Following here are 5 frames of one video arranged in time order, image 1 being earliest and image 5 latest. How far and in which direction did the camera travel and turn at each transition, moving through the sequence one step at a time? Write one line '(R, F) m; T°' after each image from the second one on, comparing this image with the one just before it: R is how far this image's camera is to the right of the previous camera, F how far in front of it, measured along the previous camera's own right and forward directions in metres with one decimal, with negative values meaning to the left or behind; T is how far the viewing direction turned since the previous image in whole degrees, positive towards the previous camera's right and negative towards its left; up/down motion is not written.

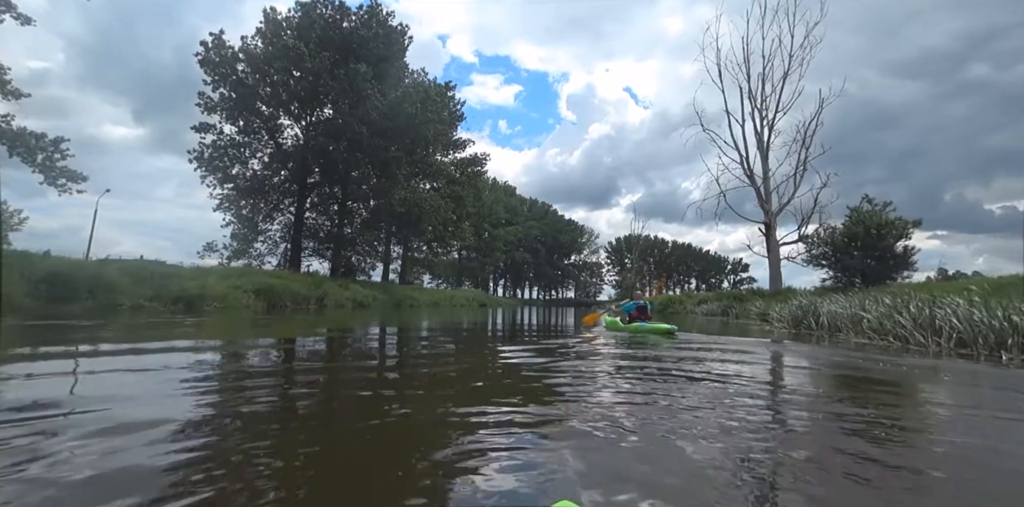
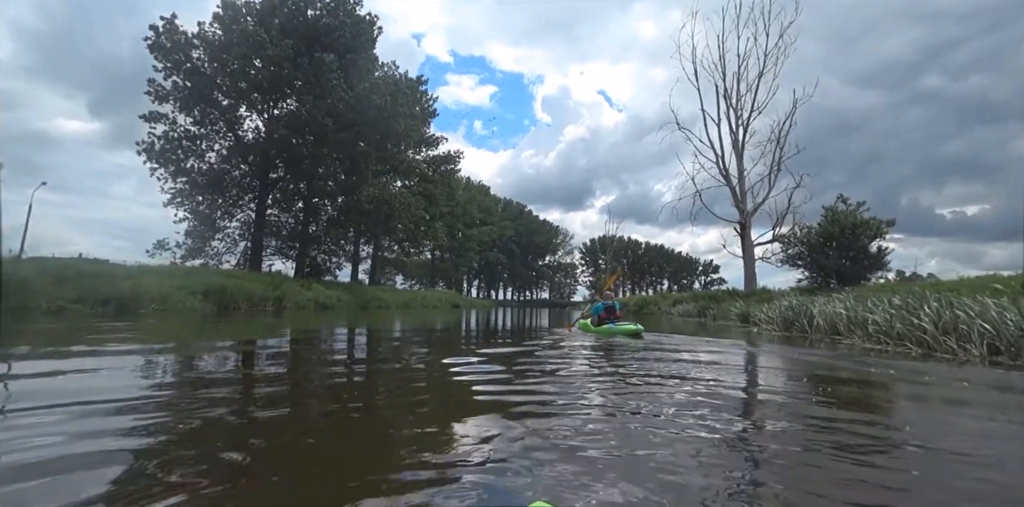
(+0.1, +0.5) m; +3°
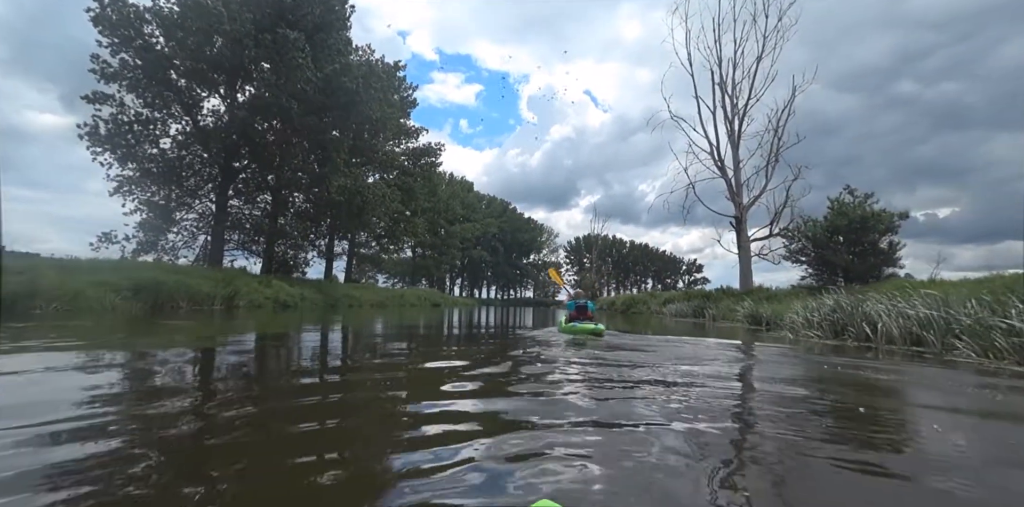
(+0.1, +1.0) m; +2°
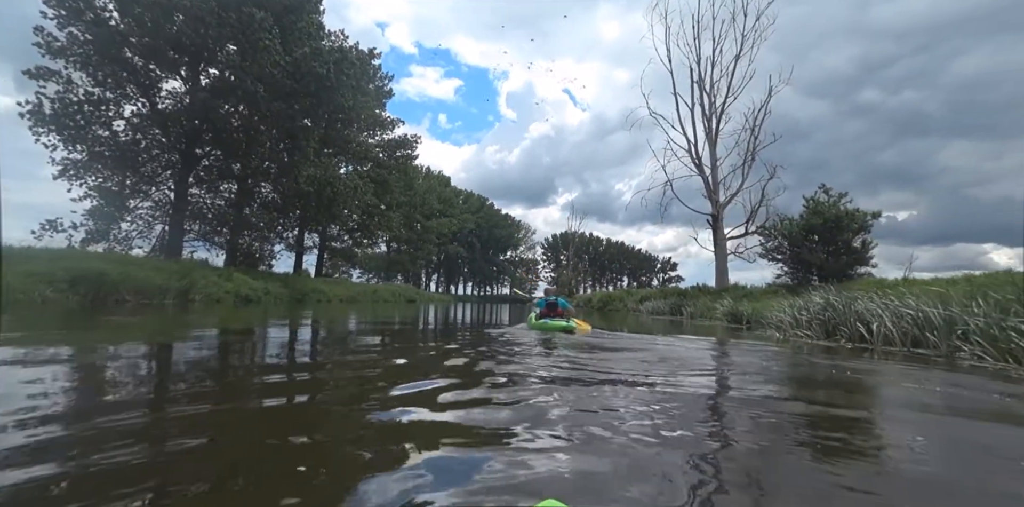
(0.0, +0.3) m; +3°
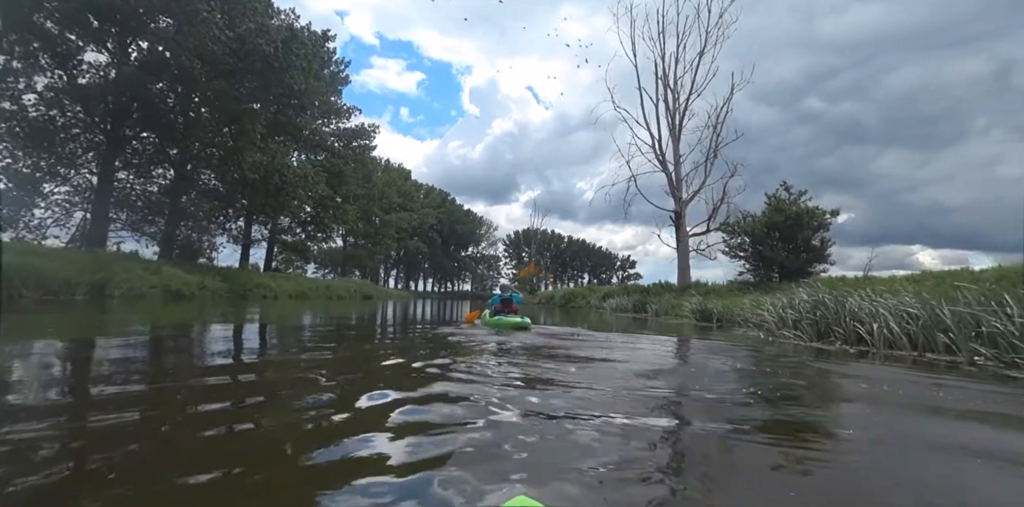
(0.0, +0.5) m; +5°
